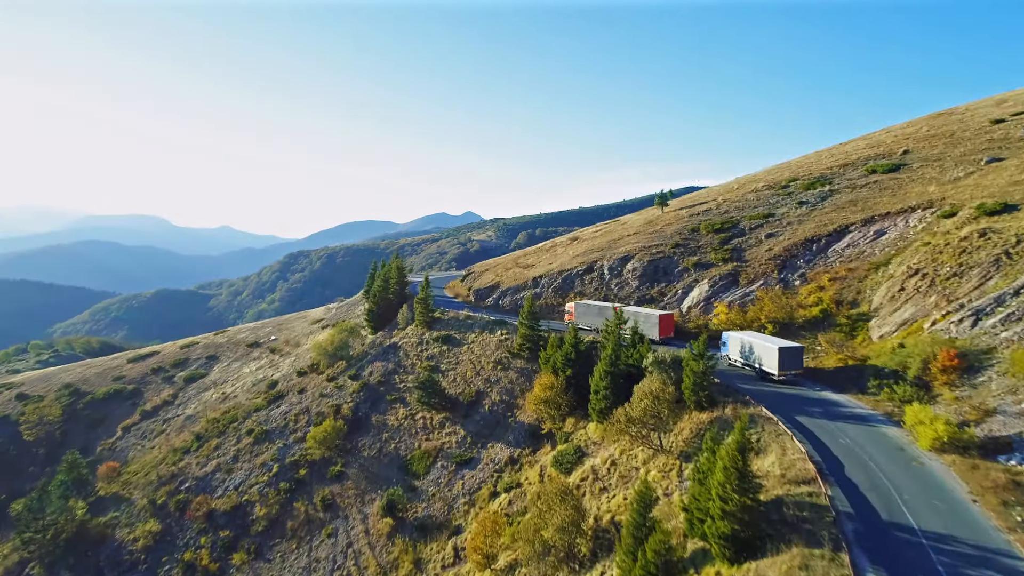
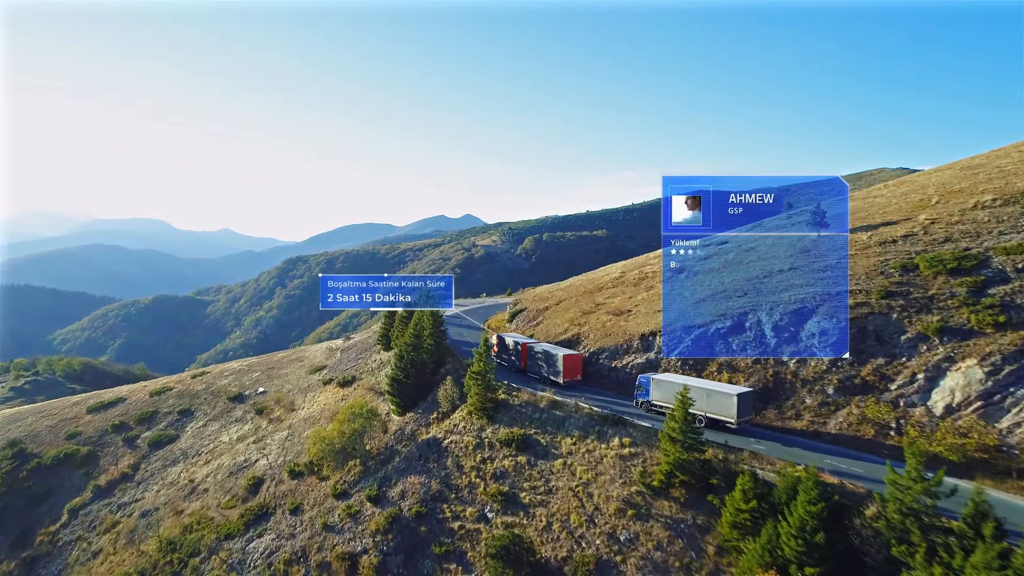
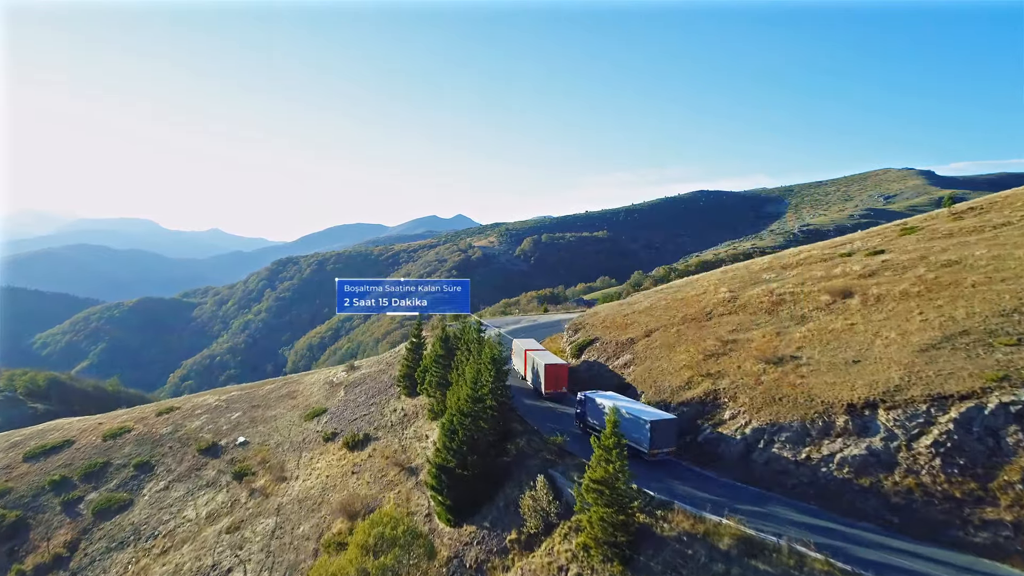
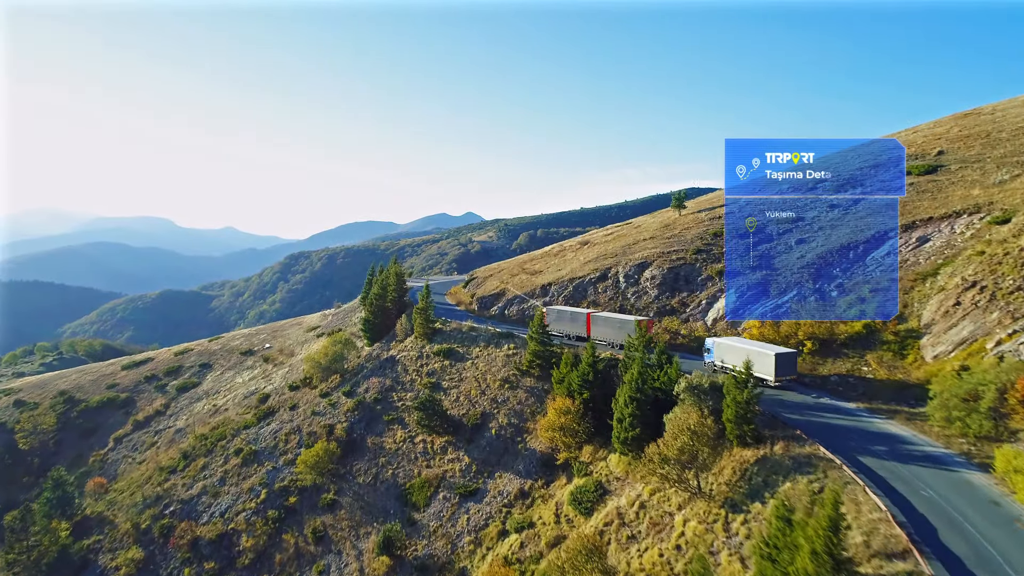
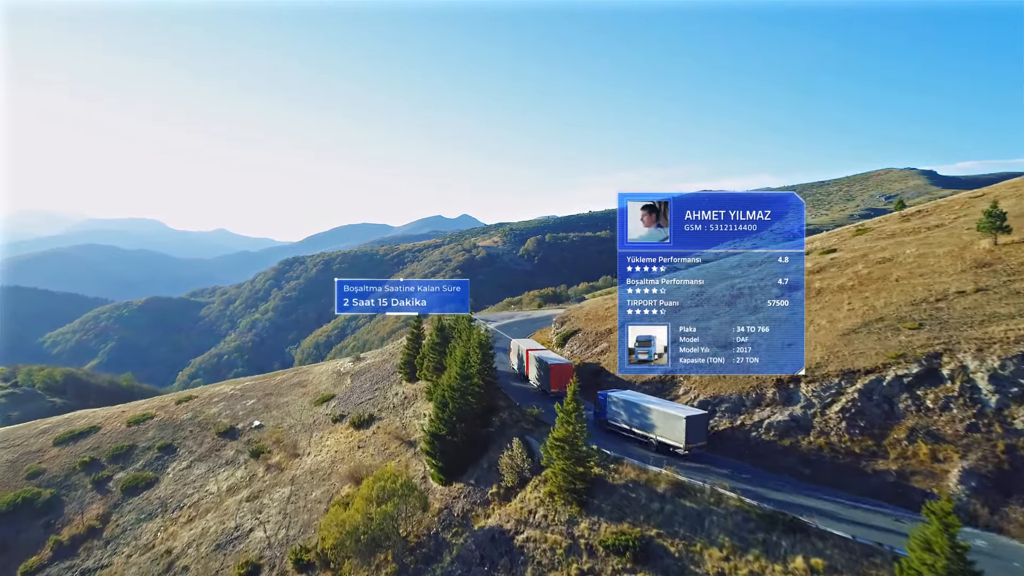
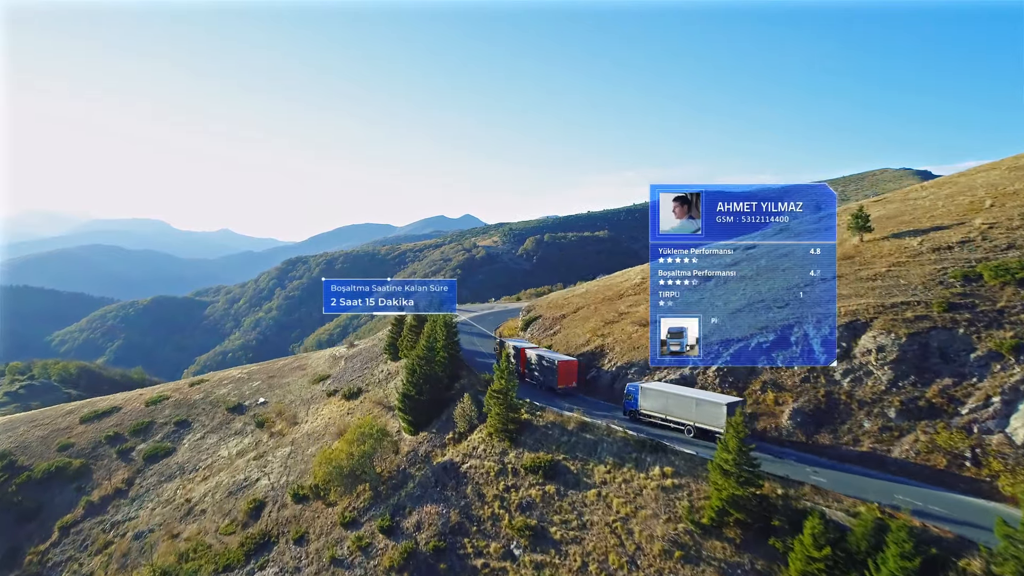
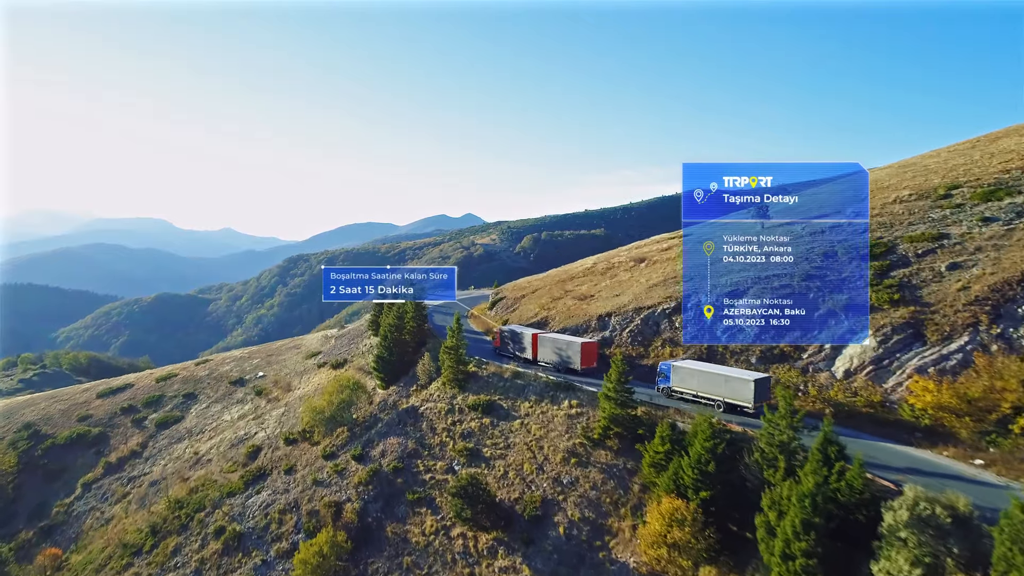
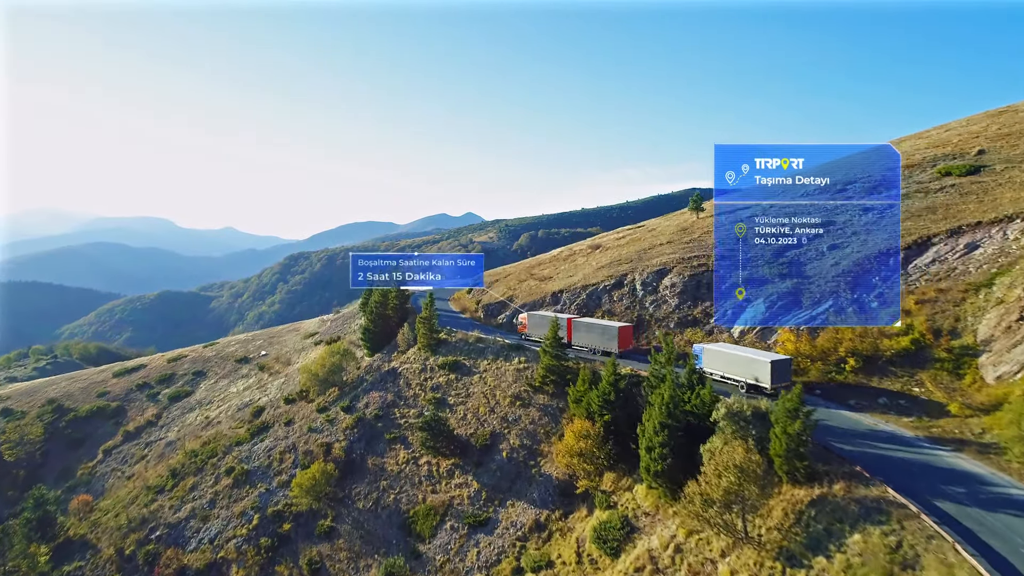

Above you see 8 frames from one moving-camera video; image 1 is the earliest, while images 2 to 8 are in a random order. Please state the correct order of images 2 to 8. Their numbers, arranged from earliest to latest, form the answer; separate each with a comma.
4, 8, 7, 2, 6, 5, 3
